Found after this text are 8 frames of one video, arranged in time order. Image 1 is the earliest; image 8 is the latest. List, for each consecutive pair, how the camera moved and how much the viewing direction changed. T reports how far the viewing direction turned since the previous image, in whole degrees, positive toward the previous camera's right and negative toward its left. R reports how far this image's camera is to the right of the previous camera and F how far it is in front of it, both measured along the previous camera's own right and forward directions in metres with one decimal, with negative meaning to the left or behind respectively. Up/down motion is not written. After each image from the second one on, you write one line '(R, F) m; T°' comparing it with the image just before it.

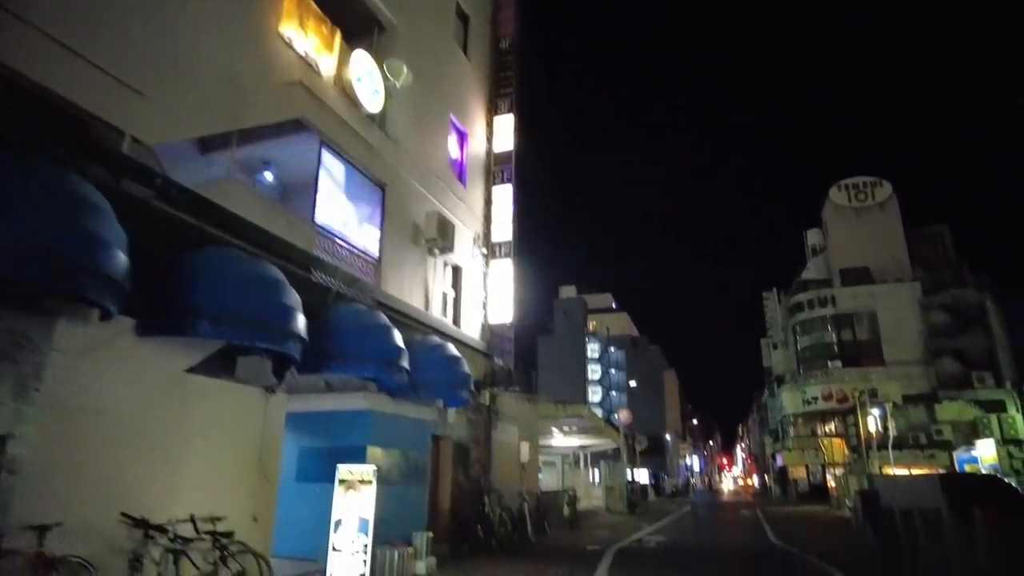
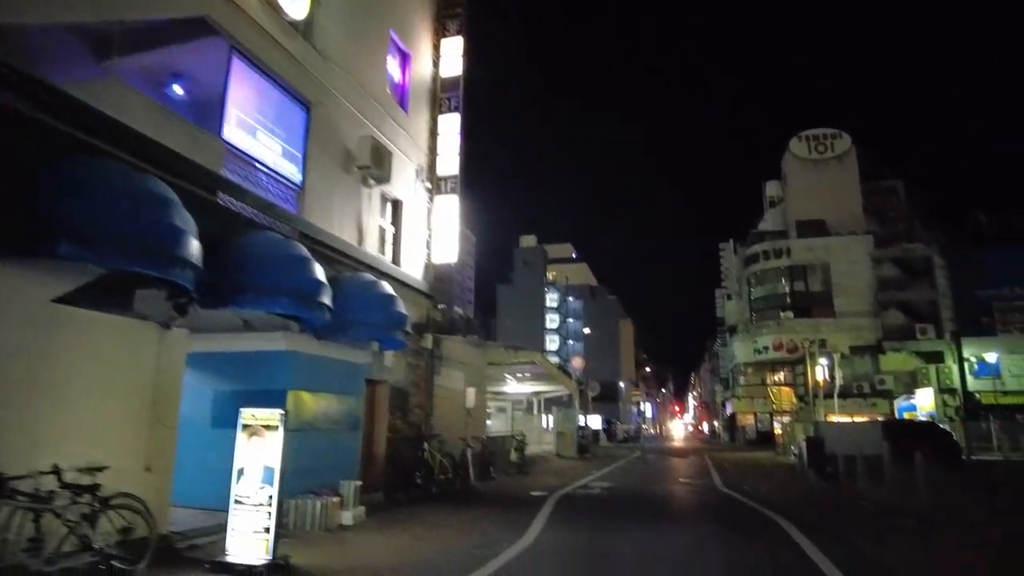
(+0.5, +1.1) m; +3°
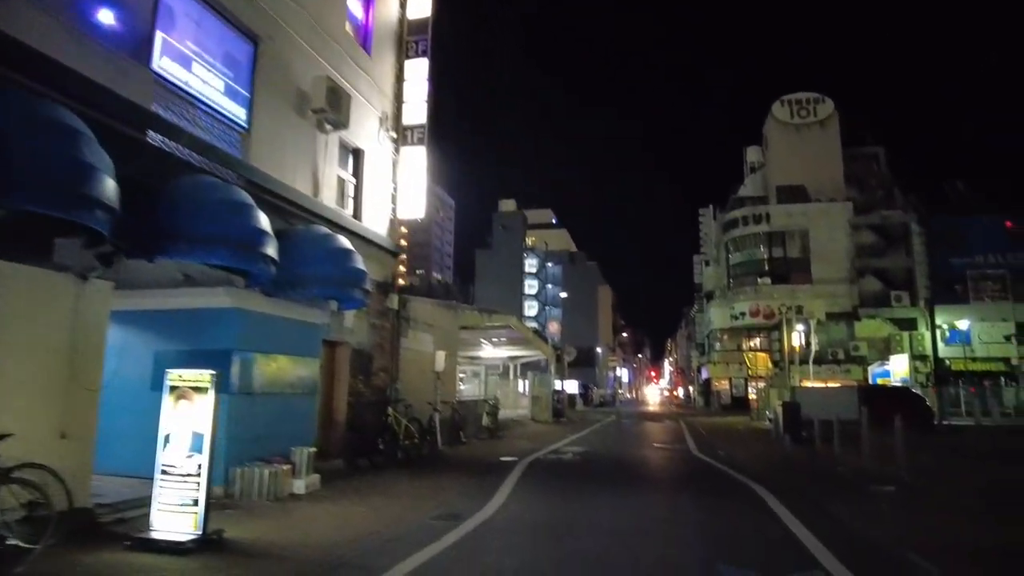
(+0.3, +0.9) m; +2°
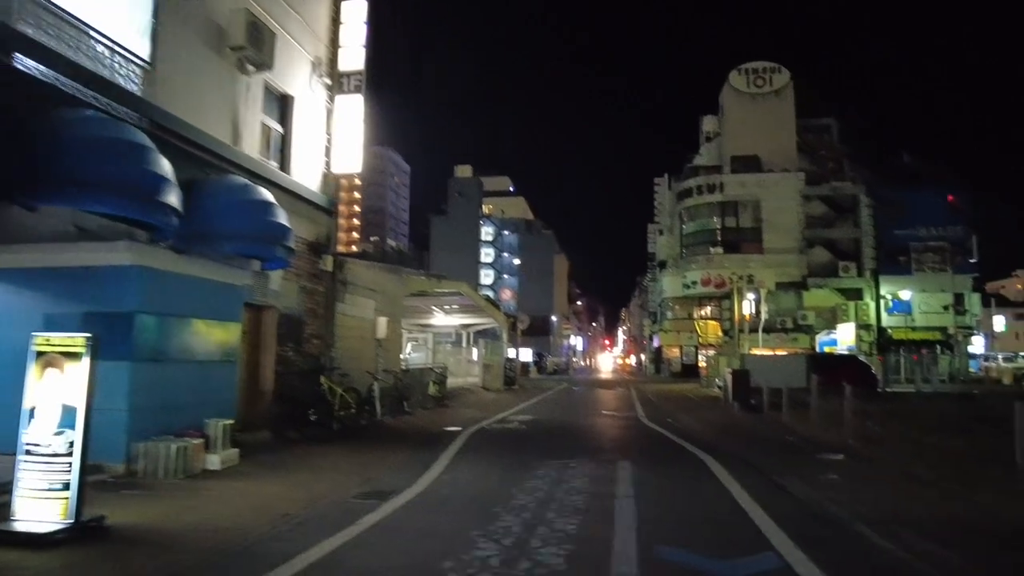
(+0.3, +0.9) m; +4°
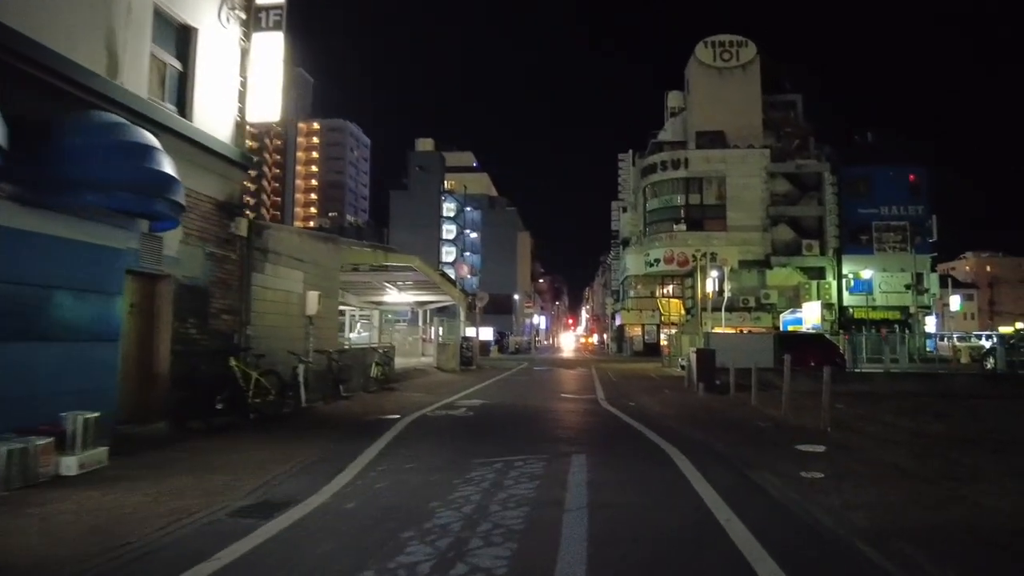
(+0.5, +1.9) m; +3°
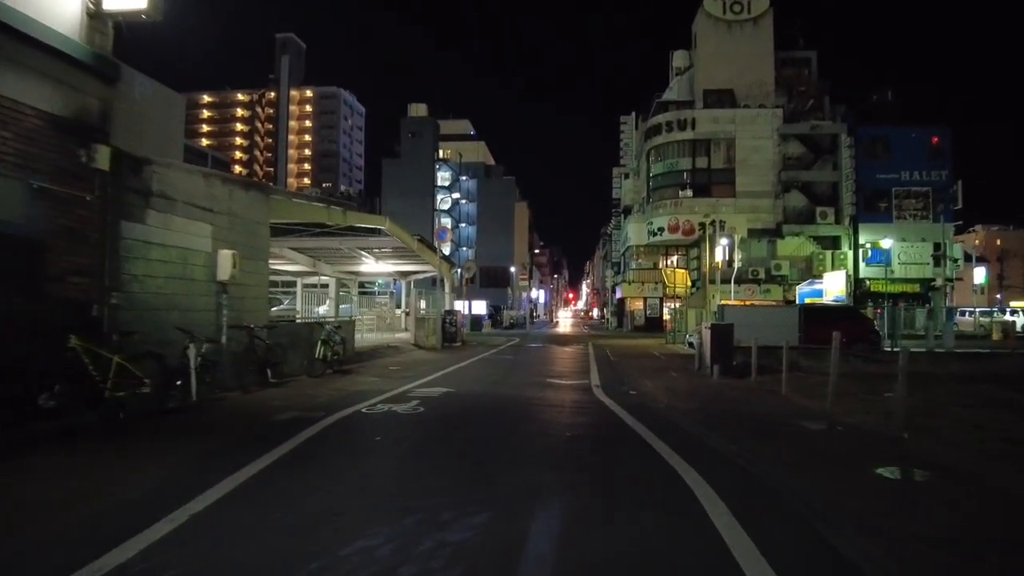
(+0.7, +3.8) m; 0°
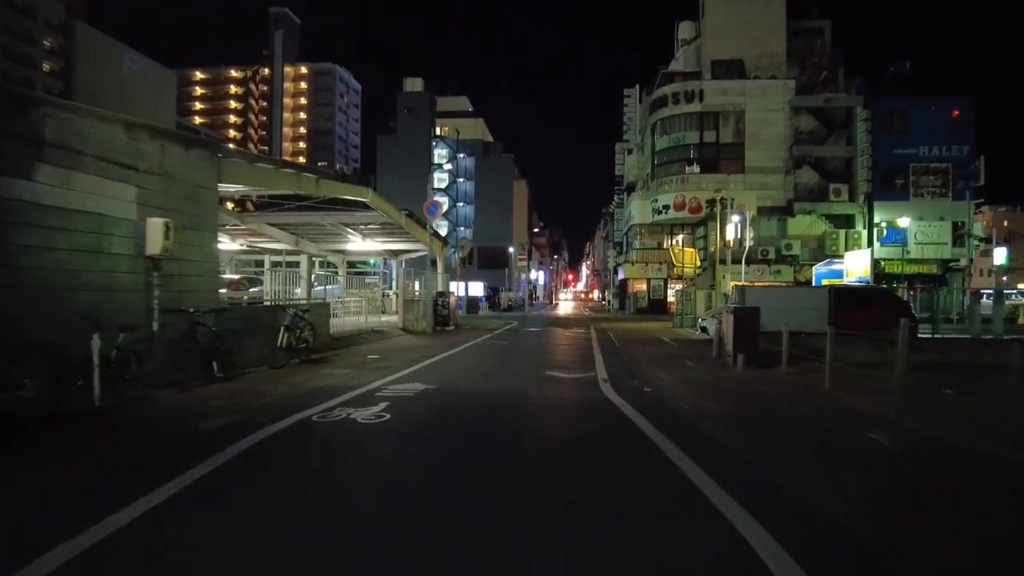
(+0.1, +2.4) m; 0°
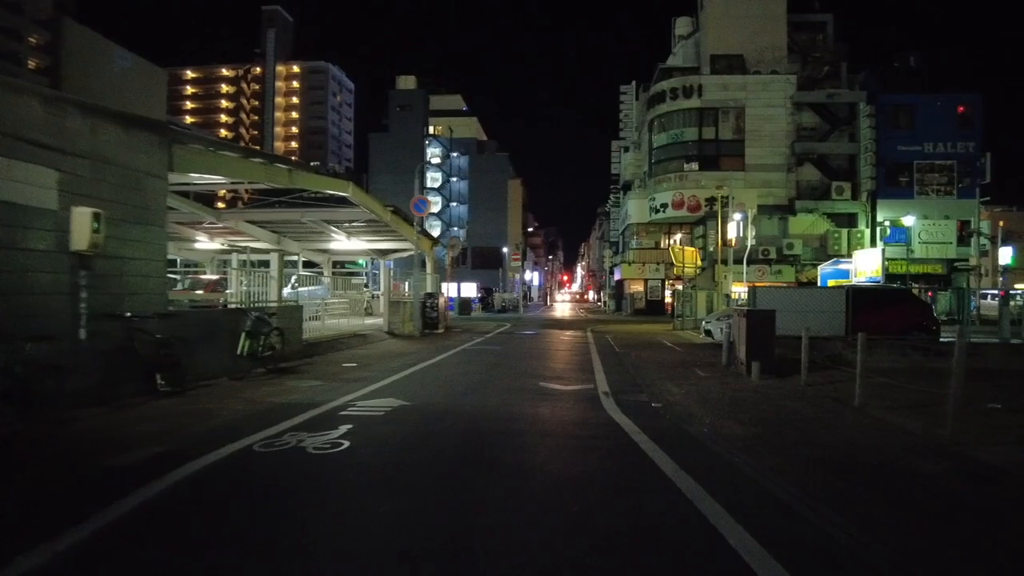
(+0.1, +1.6) m; 0°
